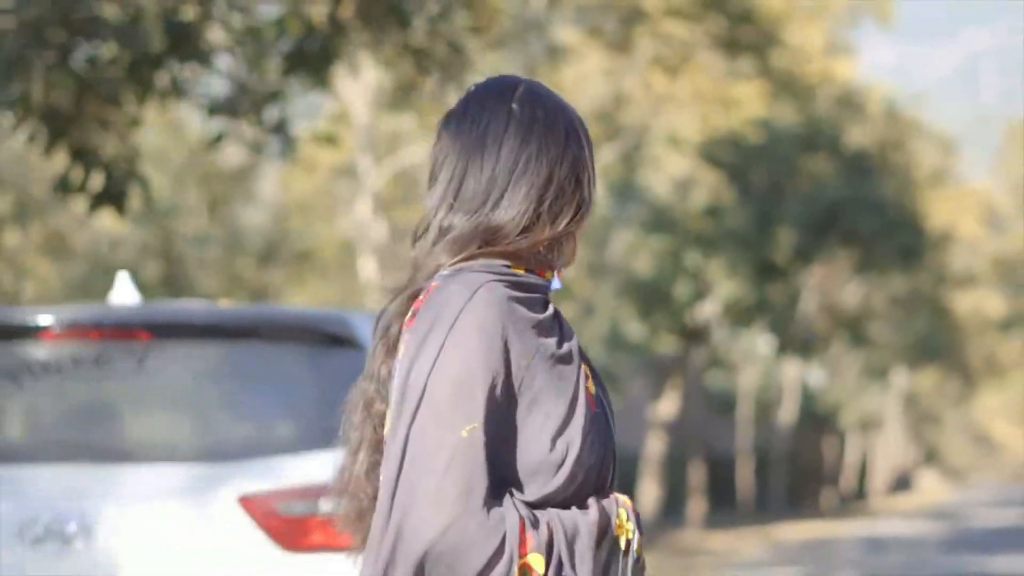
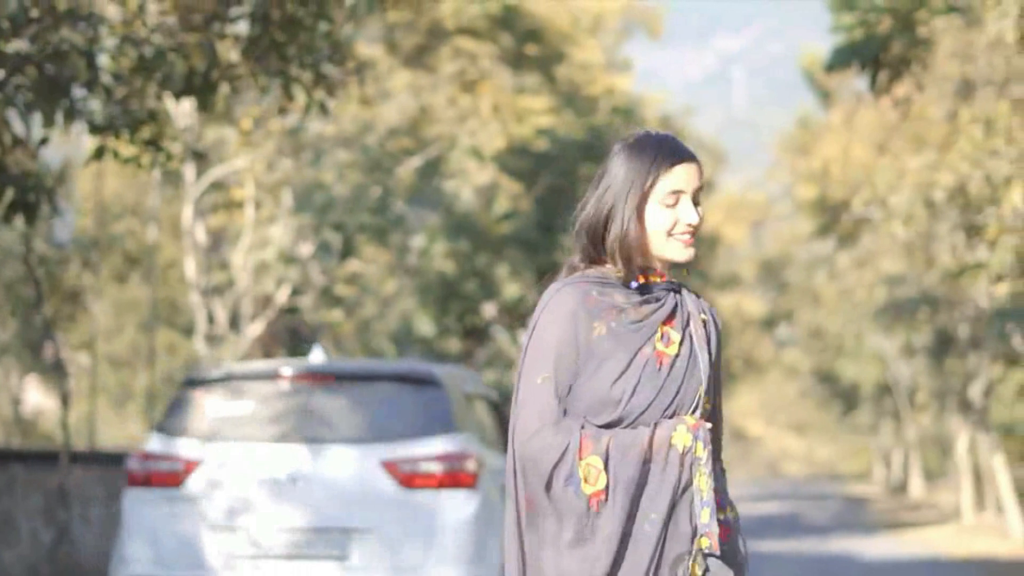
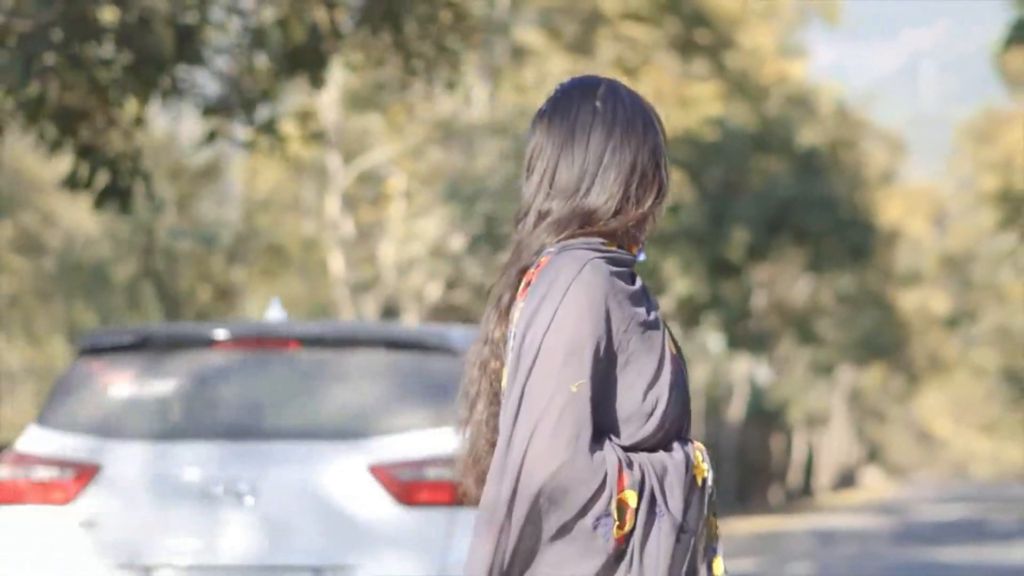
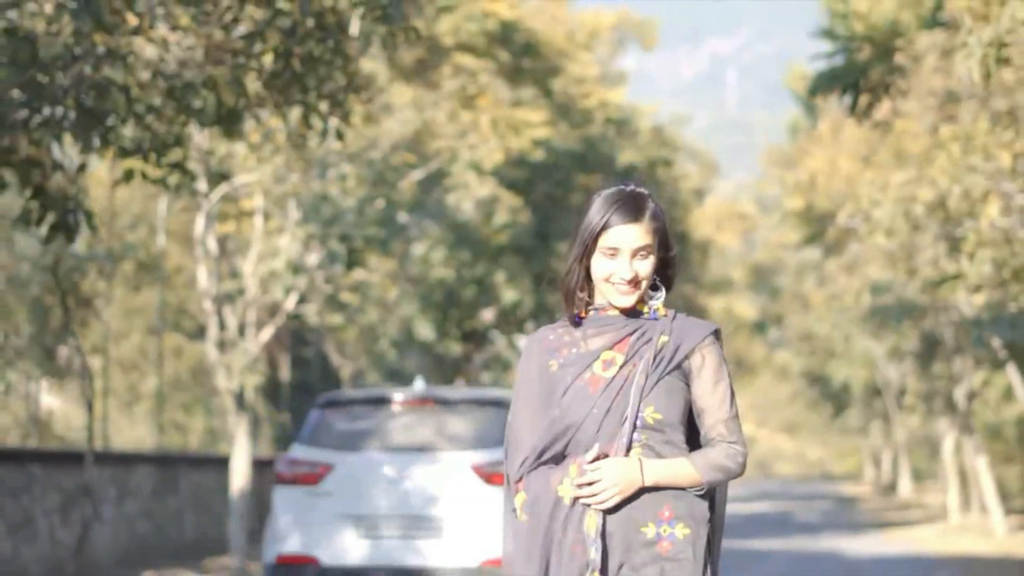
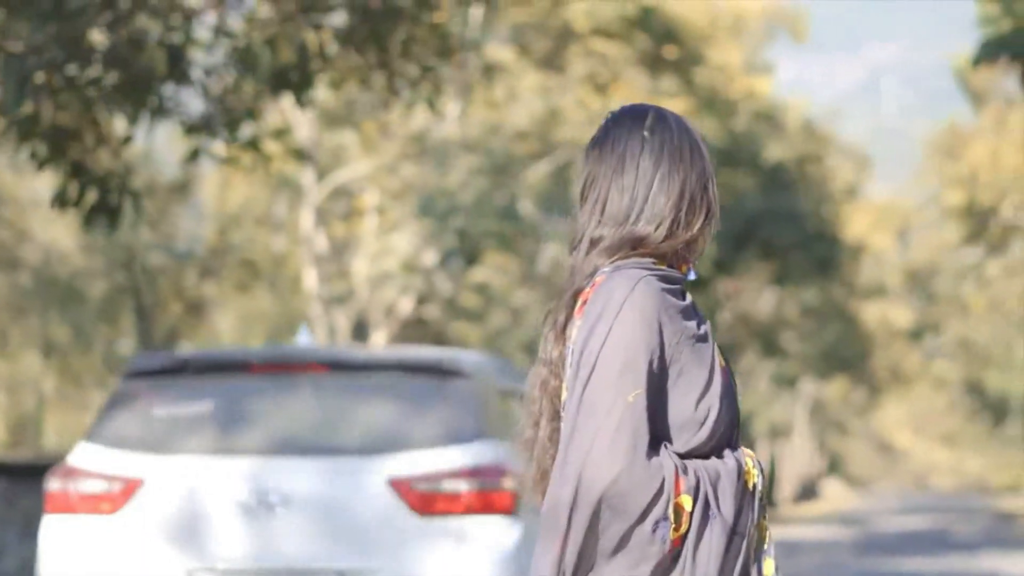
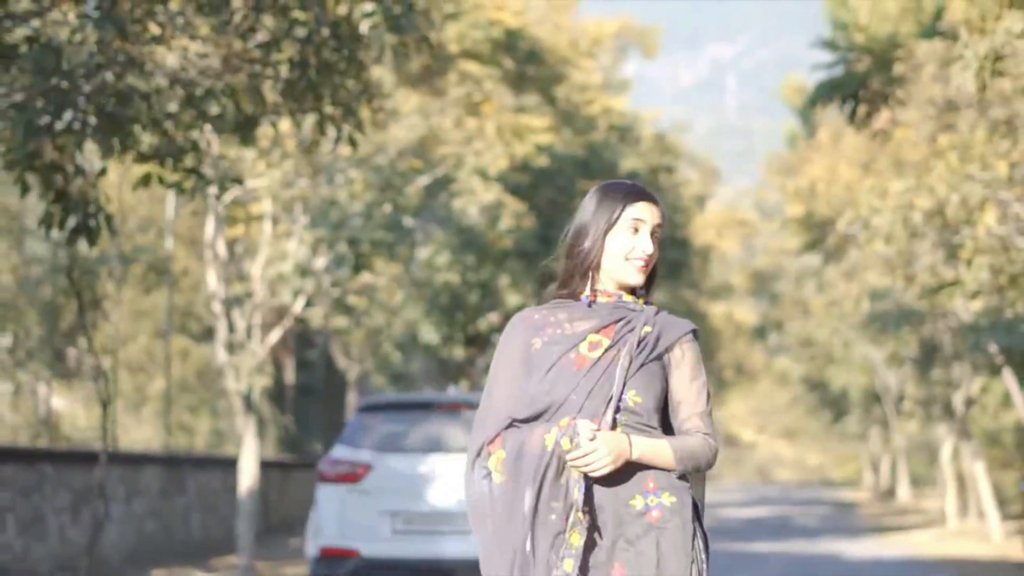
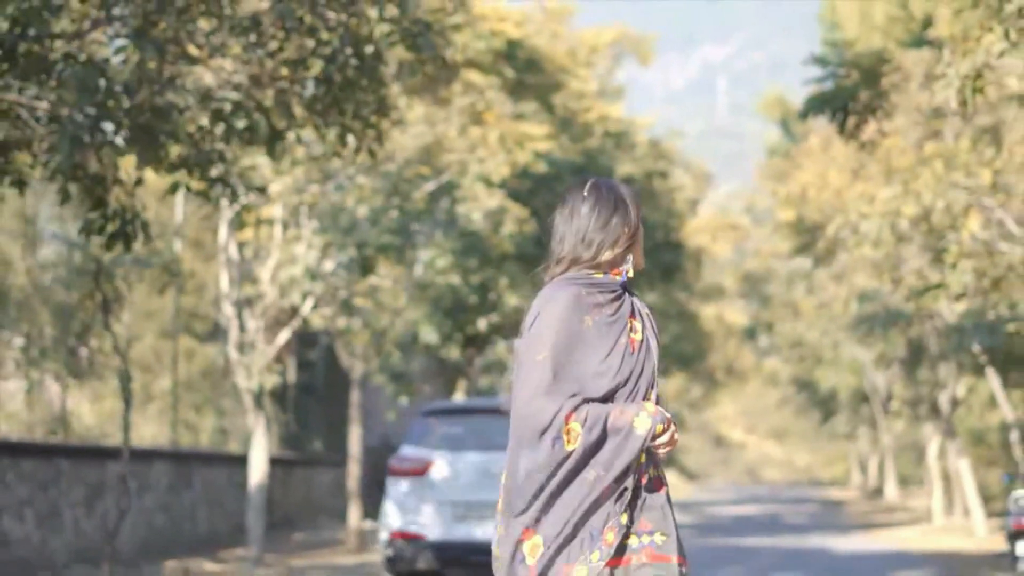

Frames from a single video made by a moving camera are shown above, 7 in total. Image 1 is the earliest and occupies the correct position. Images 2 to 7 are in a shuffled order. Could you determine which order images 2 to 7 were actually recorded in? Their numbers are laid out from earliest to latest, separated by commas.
3, 5, 2, 4, 6, 7
